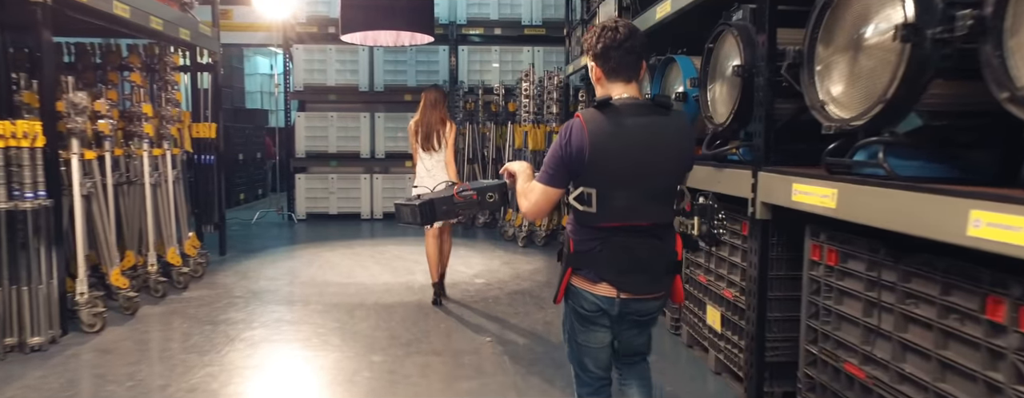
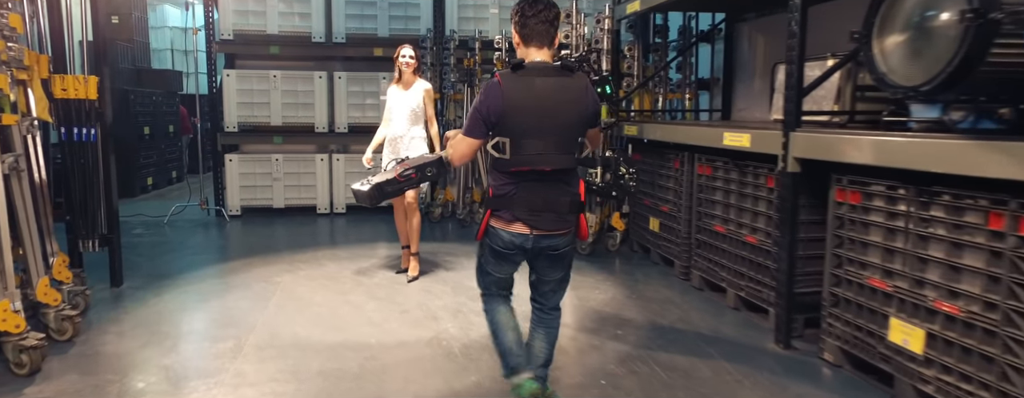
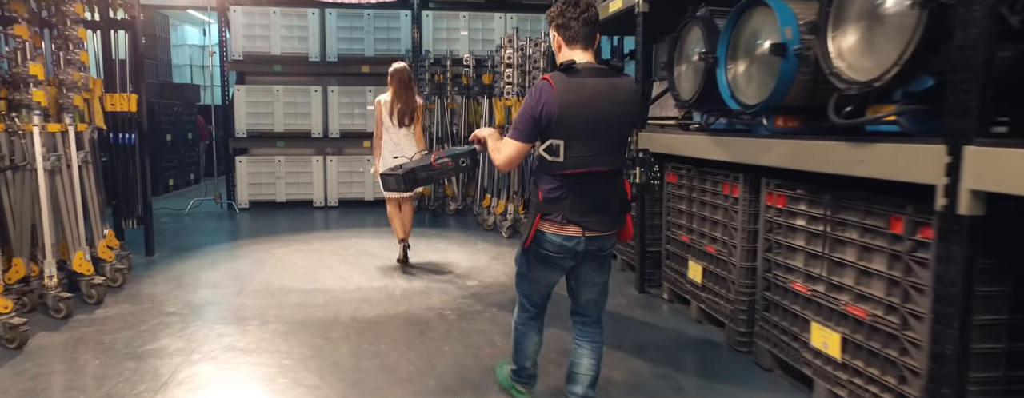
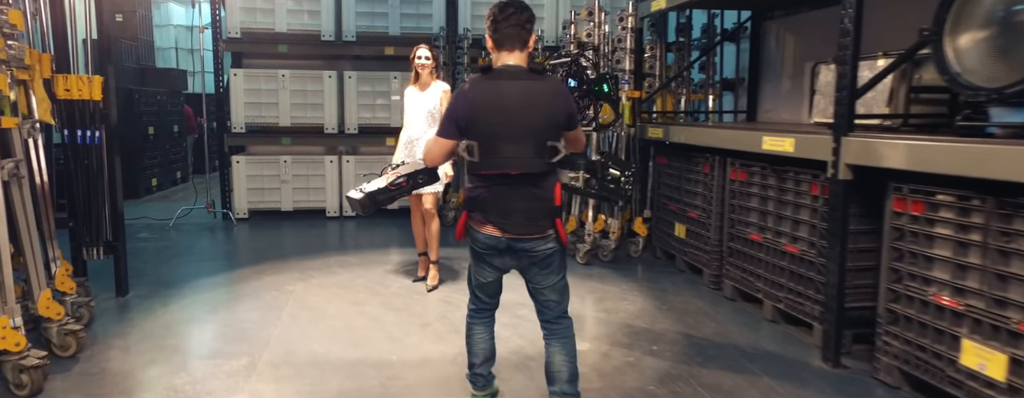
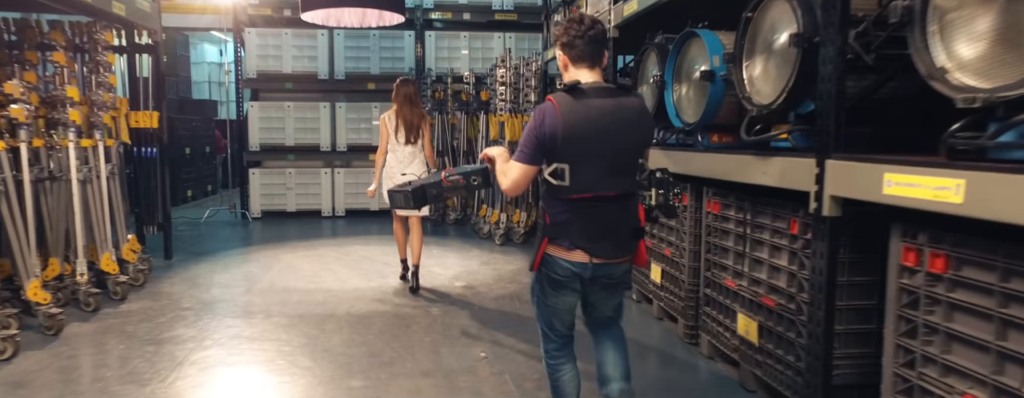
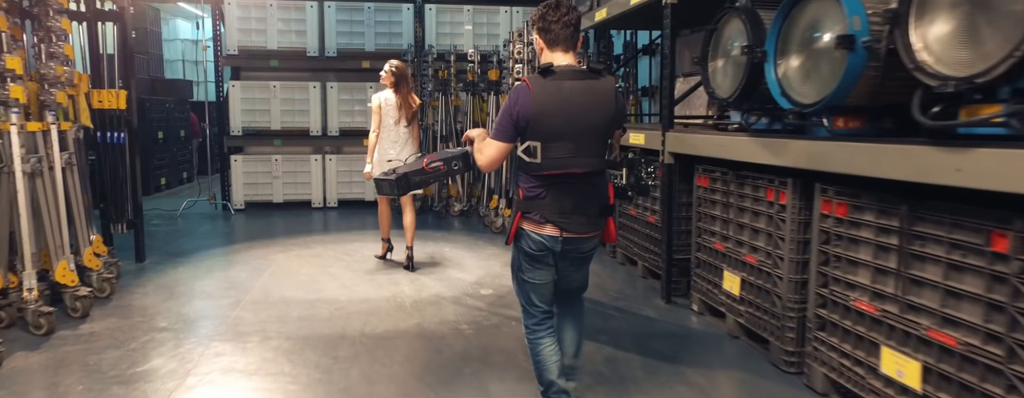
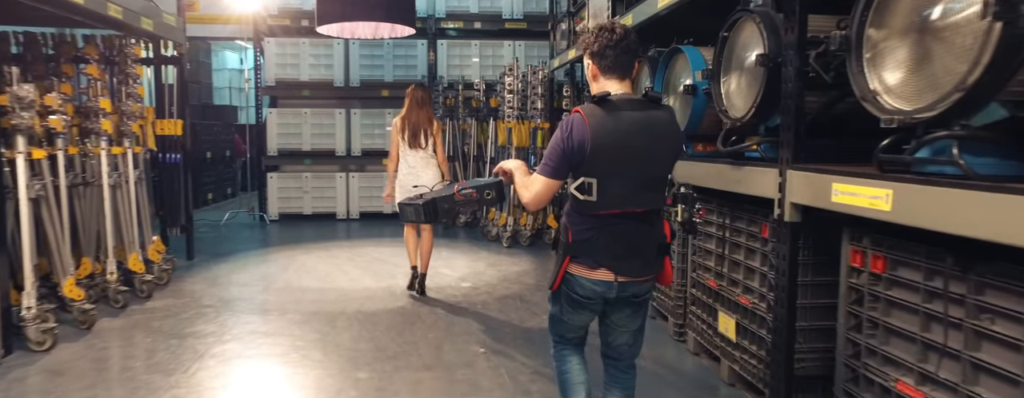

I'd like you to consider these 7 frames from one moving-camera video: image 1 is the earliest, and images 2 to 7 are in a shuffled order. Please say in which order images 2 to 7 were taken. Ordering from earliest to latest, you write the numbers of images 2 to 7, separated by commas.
7, 5, 3, 6, 2, 4
